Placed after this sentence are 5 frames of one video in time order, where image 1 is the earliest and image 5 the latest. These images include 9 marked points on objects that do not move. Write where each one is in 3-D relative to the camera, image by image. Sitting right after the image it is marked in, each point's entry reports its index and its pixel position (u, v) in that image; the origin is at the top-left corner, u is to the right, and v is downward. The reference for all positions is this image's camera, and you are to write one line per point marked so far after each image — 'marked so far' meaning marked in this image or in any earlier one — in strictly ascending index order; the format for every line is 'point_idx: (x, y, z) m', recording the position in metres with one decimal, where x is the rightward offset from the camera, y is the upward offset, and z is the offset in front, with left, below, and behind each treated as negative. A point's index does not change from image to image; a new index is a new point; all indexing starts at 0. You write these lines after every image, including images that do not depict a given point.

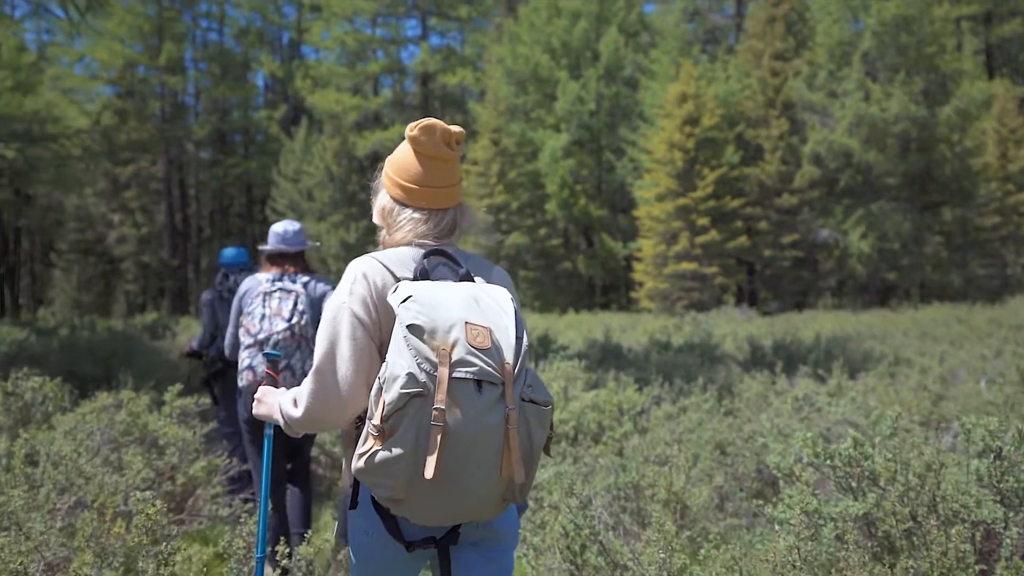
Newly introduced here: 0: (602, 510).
0: (+0.4, -1.0, +3.8) m
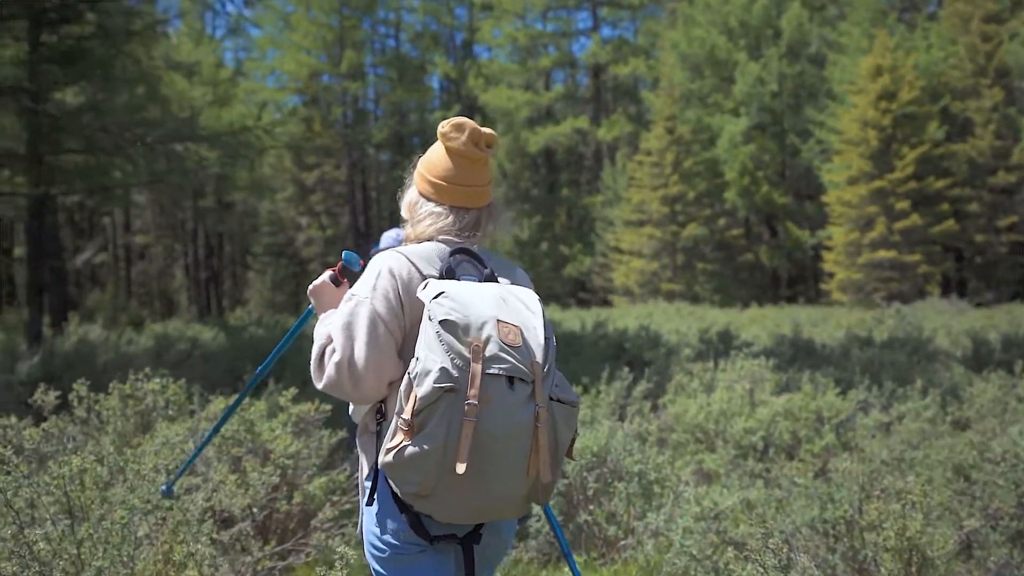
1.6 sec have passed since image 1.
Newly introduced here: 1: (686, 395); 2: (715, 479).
0: (+1.0, -0.9, +3.0) m
1: (+1.2, -0.7, +5.9) m
2: (+1.0, -0.9, +4.3) m
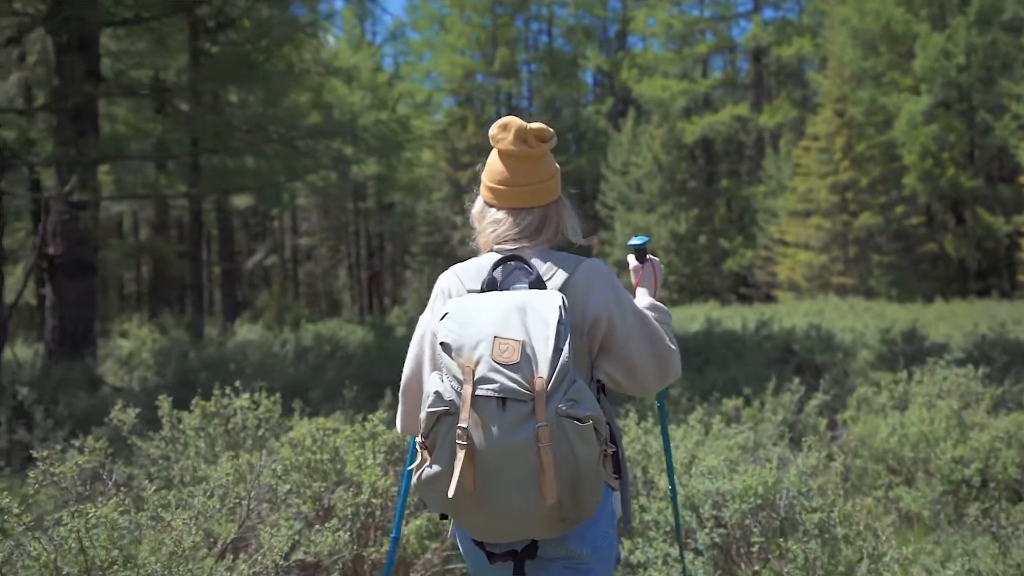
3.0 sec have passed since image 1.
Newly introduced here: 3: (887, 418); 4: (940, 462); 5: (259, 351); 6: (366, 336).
0: (+1.3, -0.9, +2.1) m
1: (+2.0, -0.7, +5.0) m
2: (+1.6, -0.9, +3.4) m
3: (+1.9, -0.7, +4.5) m
4: (+1.8, -0.7, +3.7) m
5: (-3.1, -0.8, +10.6) m
6: (-2.0, -0.7, +12.1) m
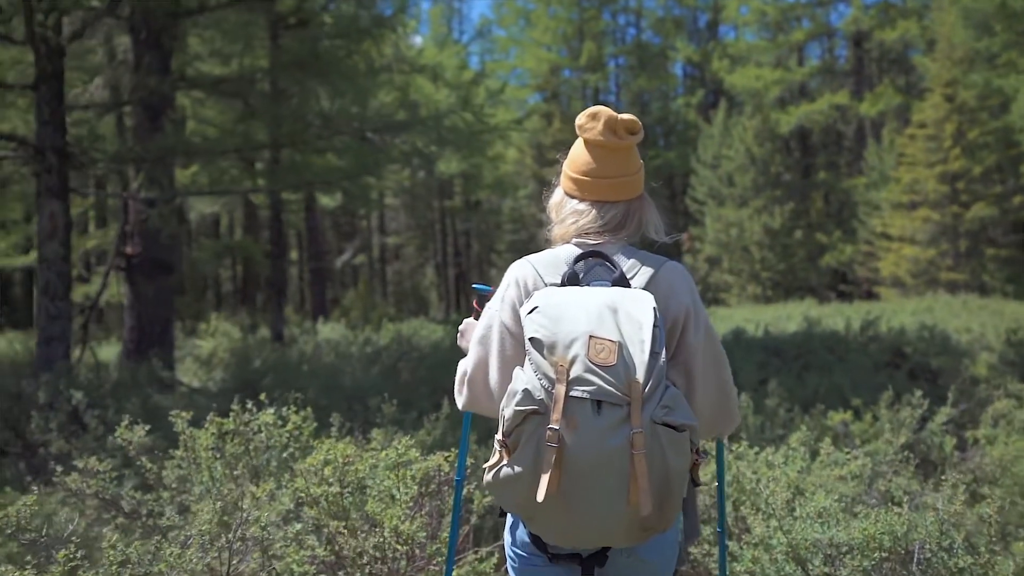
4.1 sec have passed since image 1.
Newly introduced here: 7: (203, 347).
0: (+1.4, -0.9, +1.5) m
1: (+2.4, -0.7, +4.3) m
2: (+1.8, -0.9, +2.8) m
3: (+2.2, -0.6, +3.8) m
4: (+2.0, -0.7, +3.0) m
5: (-2.1, -0.7, +10.4) m
6: (-0.9, -0.6, +11.7) m
7: (-4.1, -0.8, +11.6) m
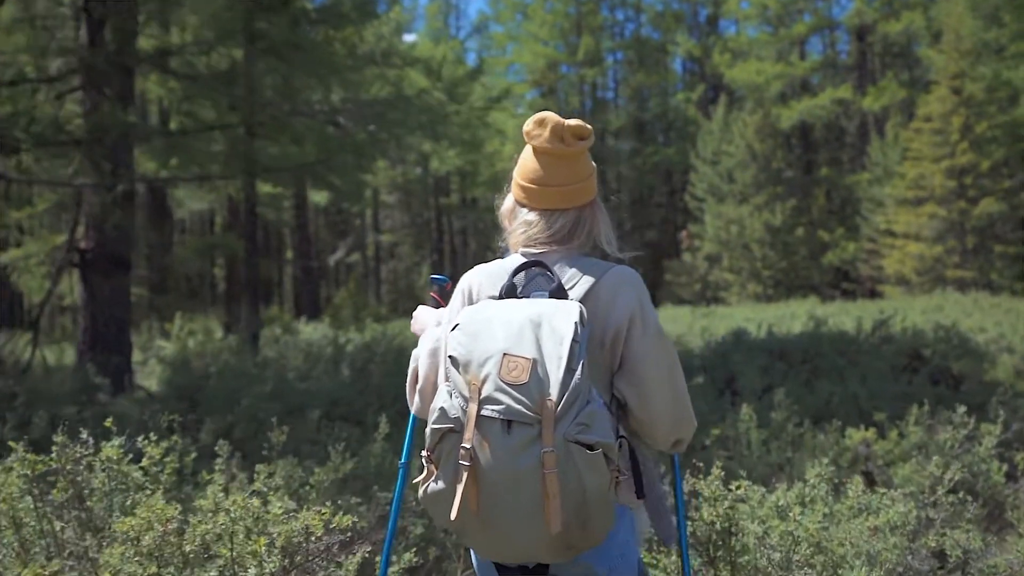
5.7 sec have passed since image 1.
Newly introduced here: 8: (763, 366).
0: (+1.2, -0.9, +0.8) m
1: (+2.2, -0.6, +3.6) m
2: (+1.6, -0.9, +2.1) m
3: (+2.1, -0.6, +3.1) m
4: (+1.9, -0.7, +2.3) m
5: (-2.3, -0.7, +9.7) m
6: (-1.1, -0.6, +11.0) m
7: (-4.2, -0.7, +10.9) m
8: (+1.9, -0.6, +6.7) m
